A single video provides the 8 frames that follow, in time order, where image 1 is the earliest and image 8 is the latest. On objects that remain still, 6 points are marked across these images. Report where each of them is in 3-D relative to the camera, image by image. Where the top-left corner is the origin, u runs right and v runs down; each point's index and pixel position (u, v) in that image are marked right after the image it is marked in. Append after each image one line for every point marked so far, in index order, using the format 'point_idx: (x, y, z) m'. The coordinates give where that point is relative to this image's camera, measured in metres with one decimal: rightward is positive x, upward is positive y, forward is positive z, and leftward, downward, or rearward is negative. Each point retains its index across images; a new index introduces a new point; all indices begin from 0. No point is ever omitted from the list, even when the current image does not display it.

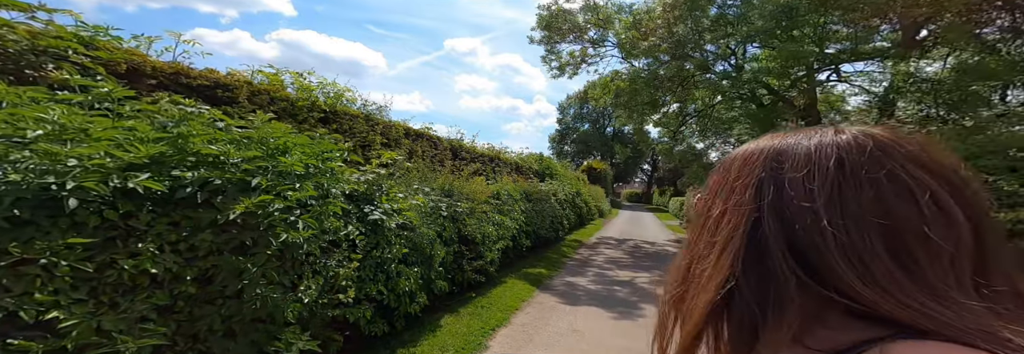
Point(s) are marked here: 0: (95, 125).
0: (-2.8, +0.4, +2.7) m
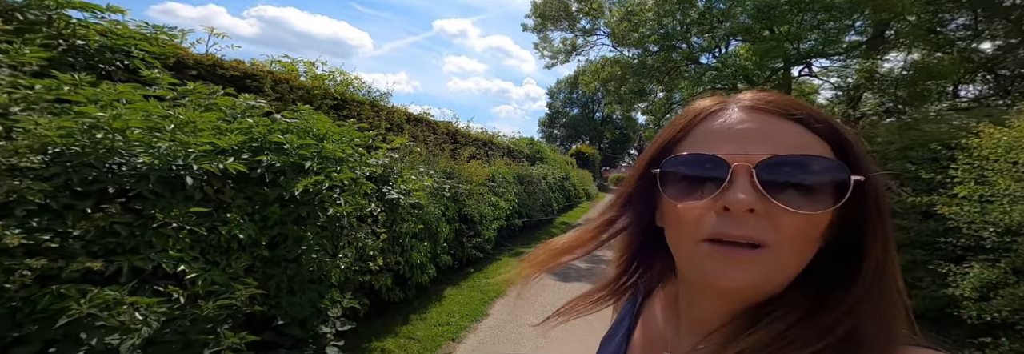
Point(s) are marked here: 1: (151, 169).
0: (-2.6, +0.5, +3.4) m
1: (-2.6, +0.1, +3.0) m
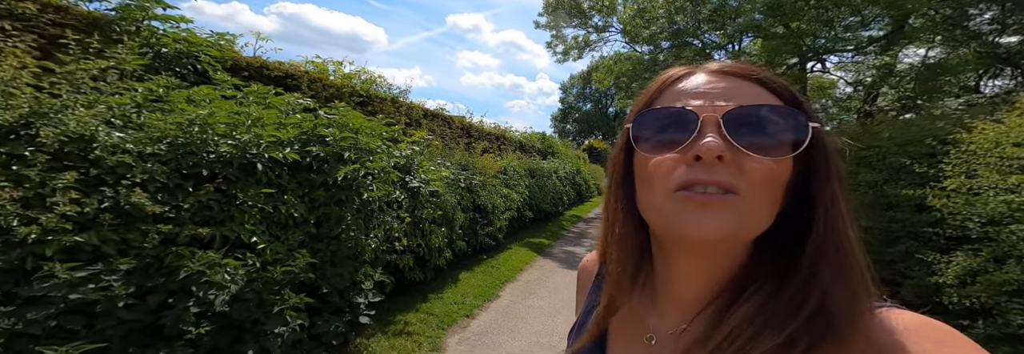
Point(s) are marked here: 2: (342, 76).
0: (-2.5, +0.6, +4.1) m
1: (-2.6, +0.2, +3.8) m
2: (-3.9, +2.3, +9.4) m
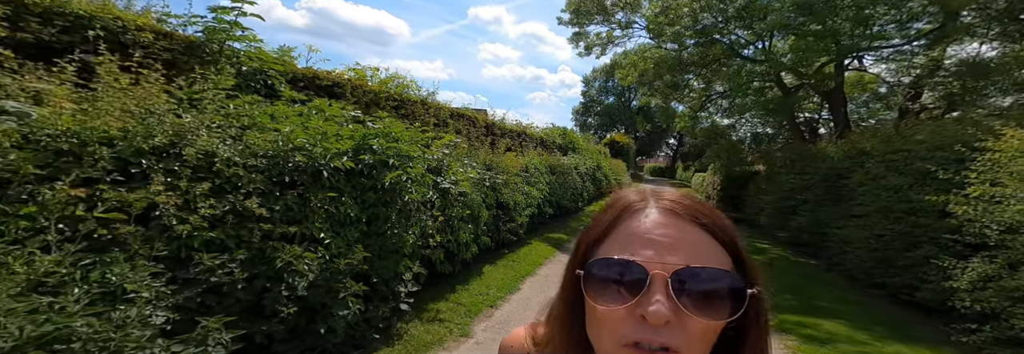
0: (-2.2, +0.6, +4.9) m
1: (-2.3, +0.1, +4.5) m
2: (-3.3, +2.3, +10.1) m
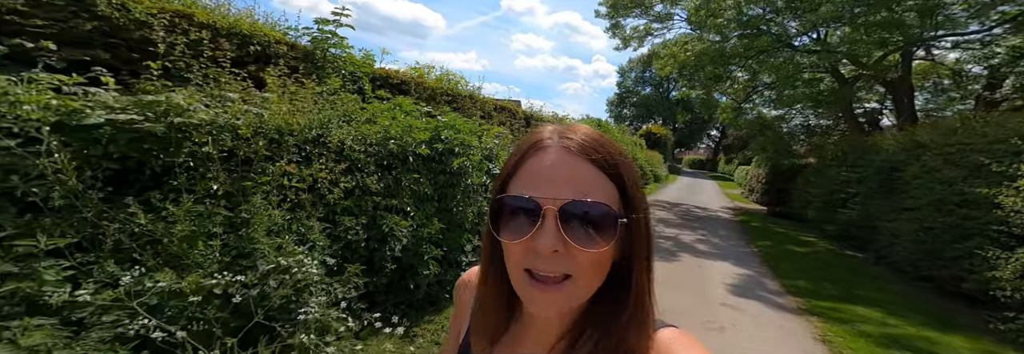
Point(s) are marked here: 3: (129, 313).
0: (-1.4, +0.8, +5.9) m
1: (-1.6, +0.3, +5.6) m
2: (-2.1, +2.7, +11.2) m
3: (-1.8, -0.7, +2.0) m
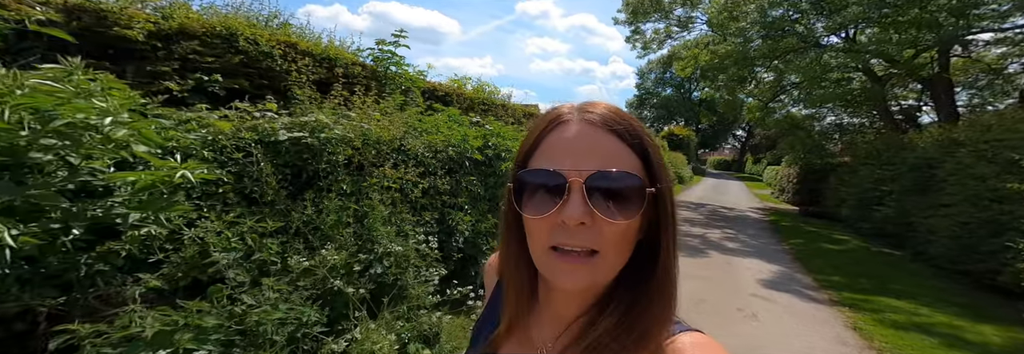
0: (-0.7, +0.7, +6.7) m
1: (-0.9, +0.3, +6.3) m
2: (-1.1, +2.6, +12.0) m
3: (-1.3, -0.7, +2.7) m
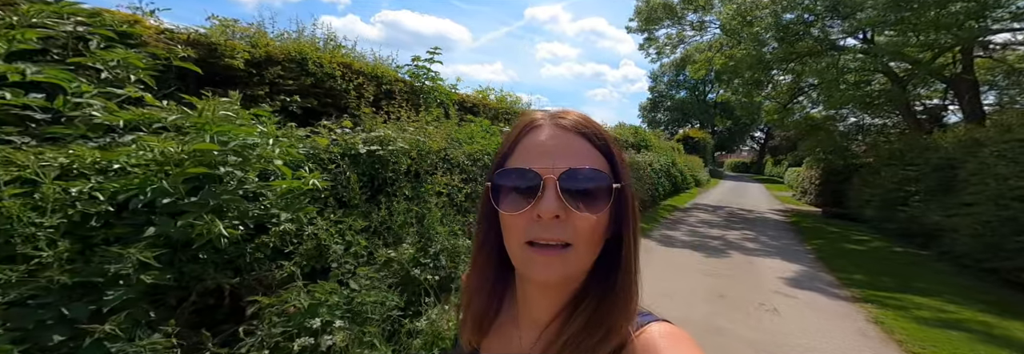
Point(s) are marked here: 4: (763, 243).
0: (-0.2, +0.7, +7.1) m
1: (-0.4, +0.2, +6.8) m
2: (-0.5, +2.4, +12.5) m
3: (-0.9, -0.7, +3.2) m
4: (+5.5, -1.4, +9.0) m
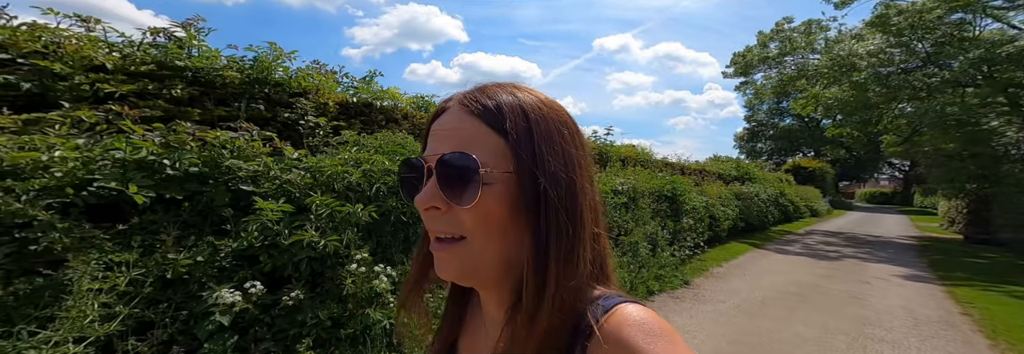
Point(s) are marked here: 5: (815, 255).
0: (+3.5, 0.0, +10.2) m
1: (+3.3, -0.4, +9.8) m
2: (+4.4, +1.3, +15.6) m
3: (+2.0, -1.1, +6.4) m
4: (+9.5, -2.1, +10.6) m
5: (+7.6, -2.0, +10.3) m
